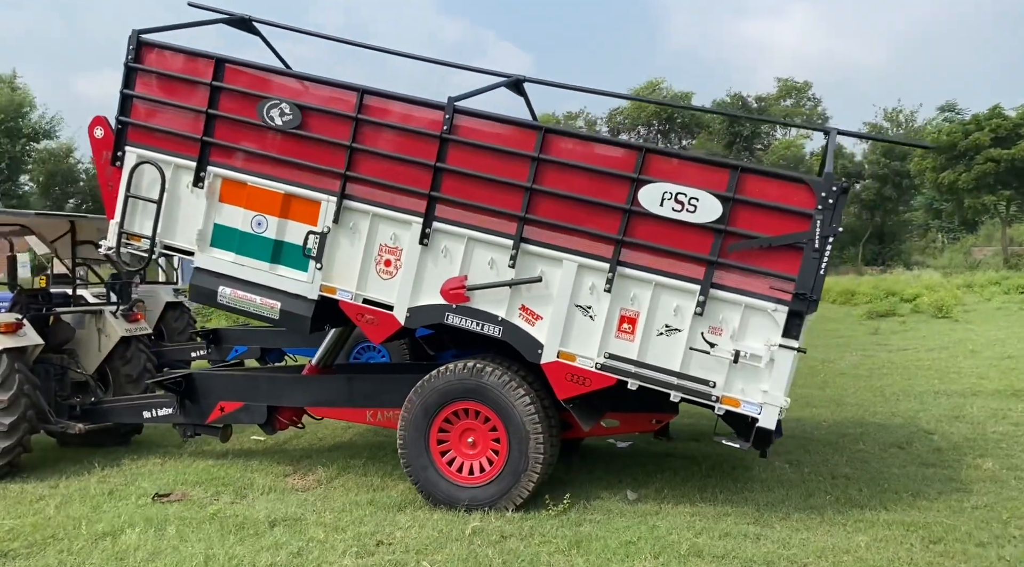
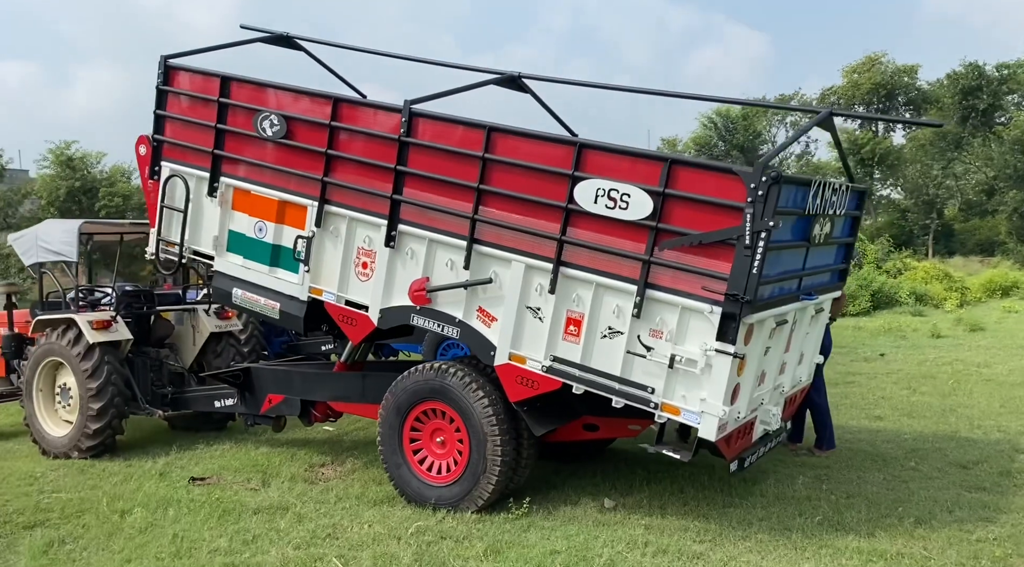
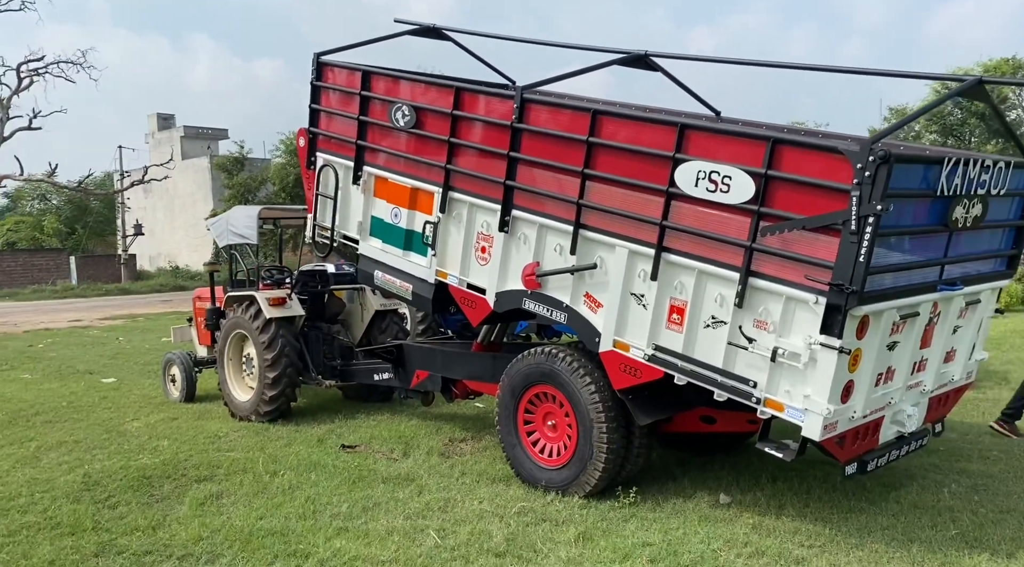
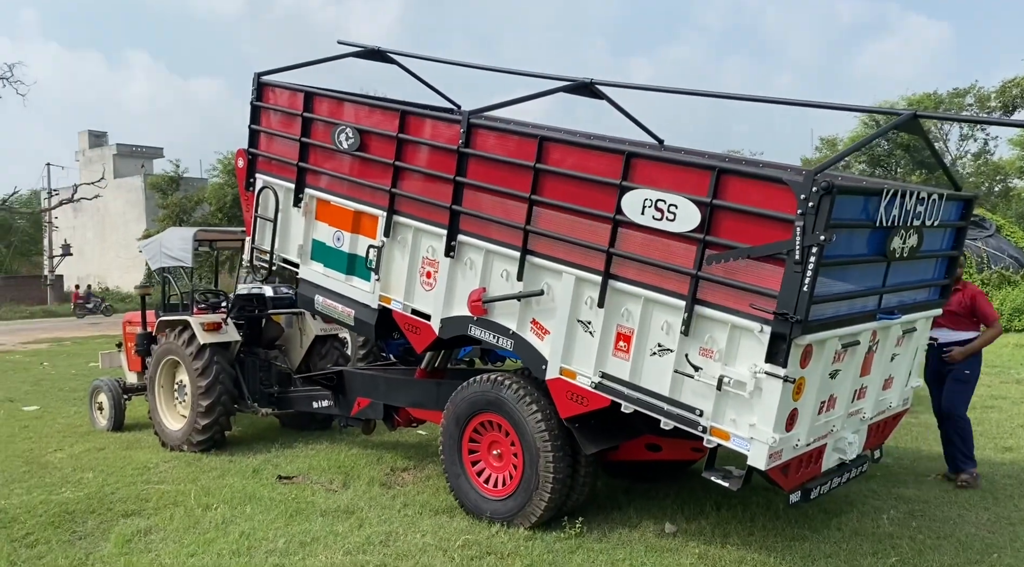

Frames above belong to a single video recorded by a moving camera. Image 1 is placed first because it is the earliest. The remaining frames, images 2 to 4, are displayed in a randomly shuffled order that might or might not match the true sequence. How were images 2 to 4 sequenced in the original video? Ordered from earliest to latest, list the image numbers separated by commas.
2, 4, 3
